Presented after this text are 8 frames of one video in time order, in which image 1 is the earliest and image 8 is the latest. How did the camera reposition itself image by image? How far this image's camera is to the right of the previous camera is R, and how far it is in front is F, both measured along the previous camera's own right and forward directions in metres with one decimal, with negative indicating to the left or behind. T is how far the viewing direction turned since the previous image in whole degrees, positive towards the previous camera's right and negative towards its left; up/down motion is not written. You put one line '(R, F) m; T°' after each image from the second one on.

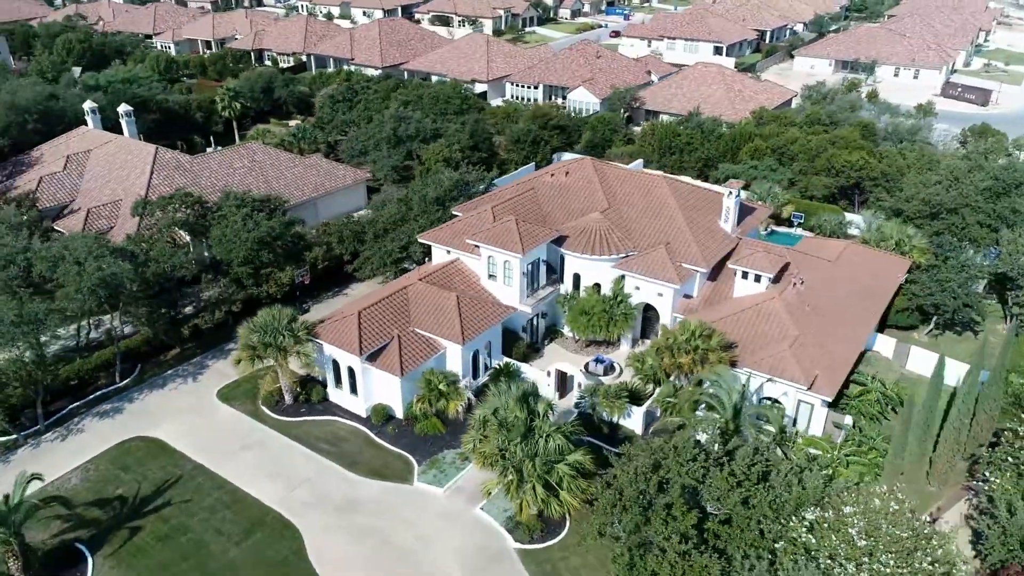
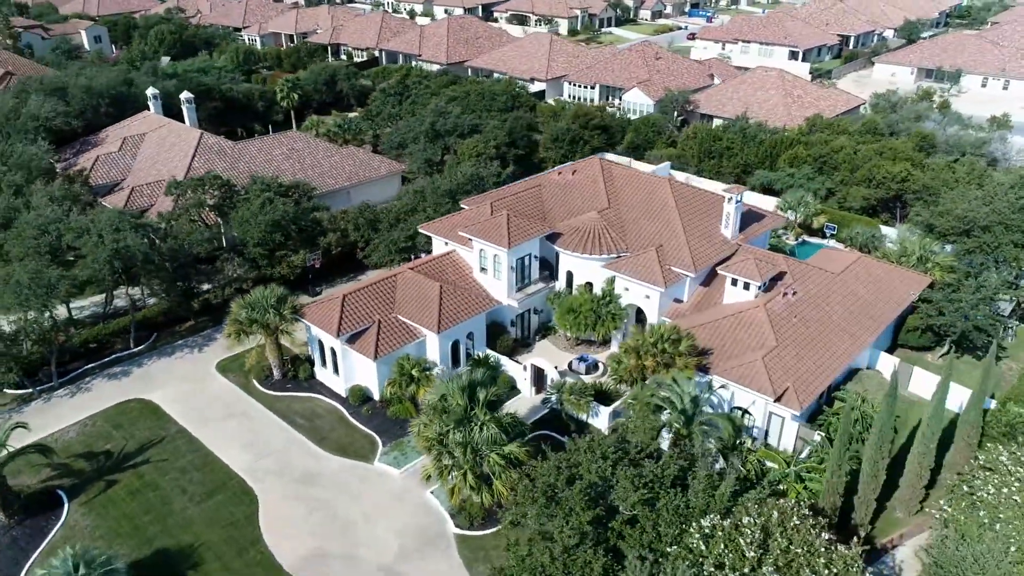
(+4.8, -0.2) m; -7°
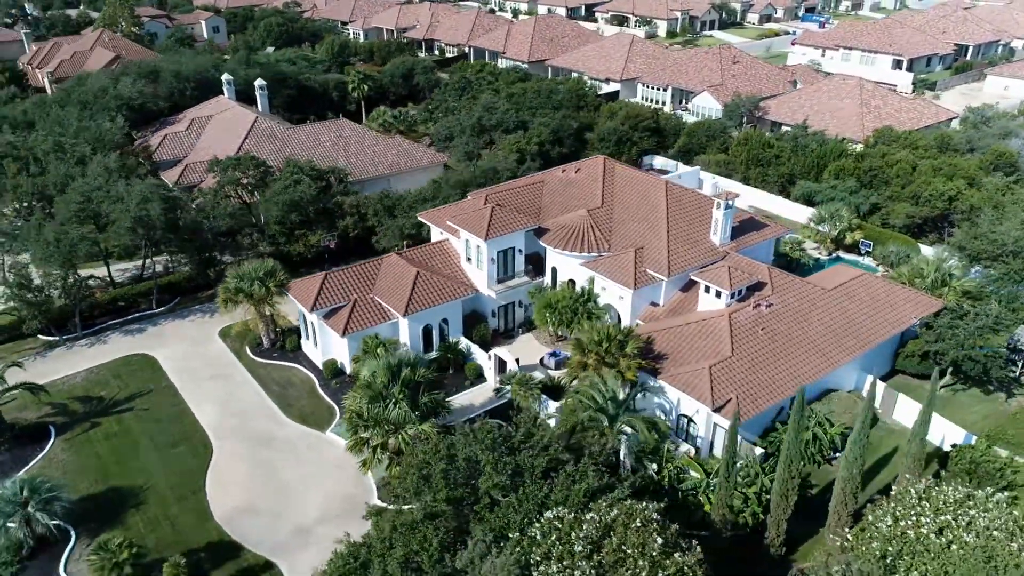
(+6.7, -0.1) m; -9°
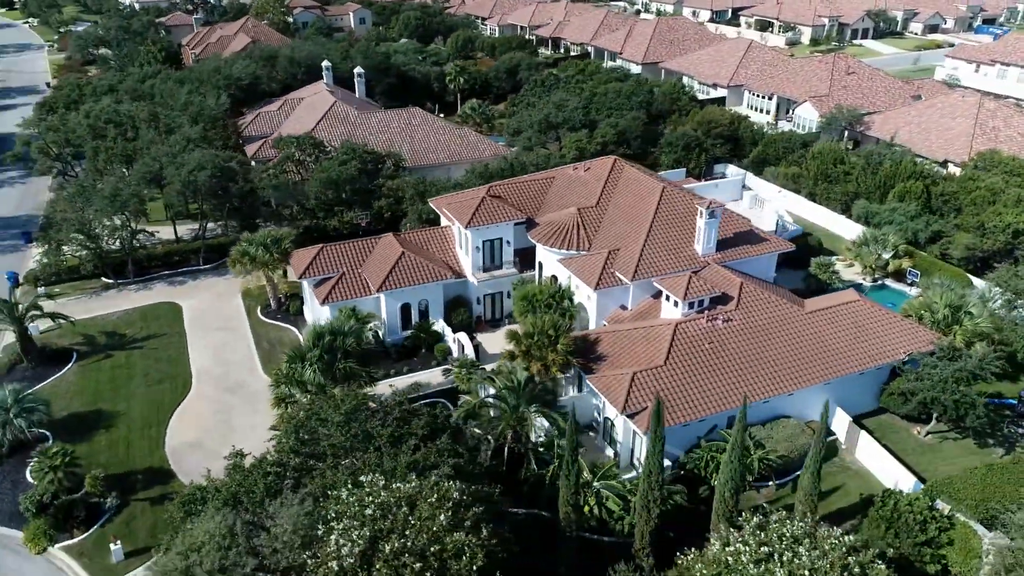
(+8.9, +0.1) m; -12°
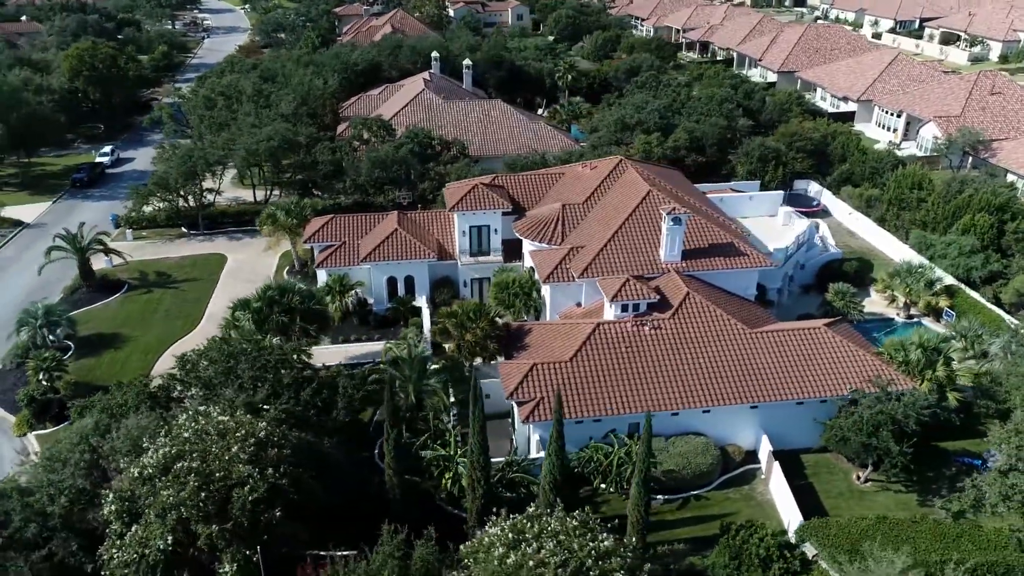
(+10.6, +0.2) m; -14°
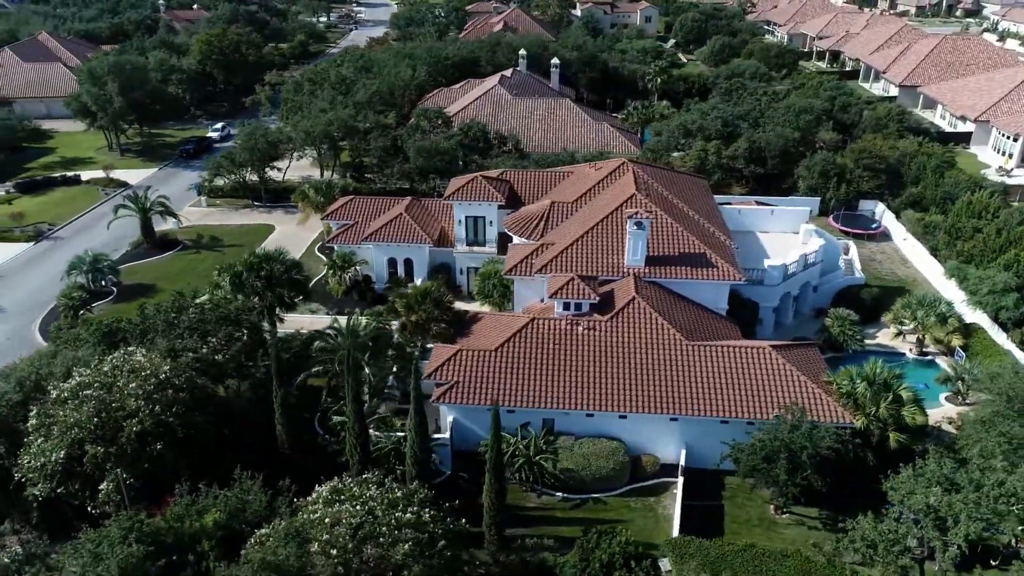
(+8.8, -0.1) m; -11°
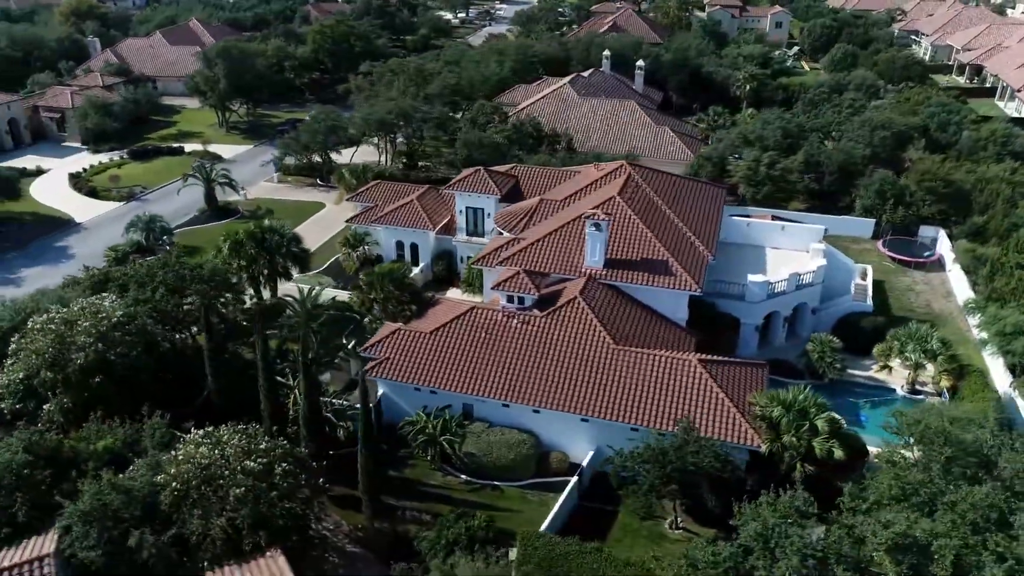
(+8.7, -0.1) m; -11°
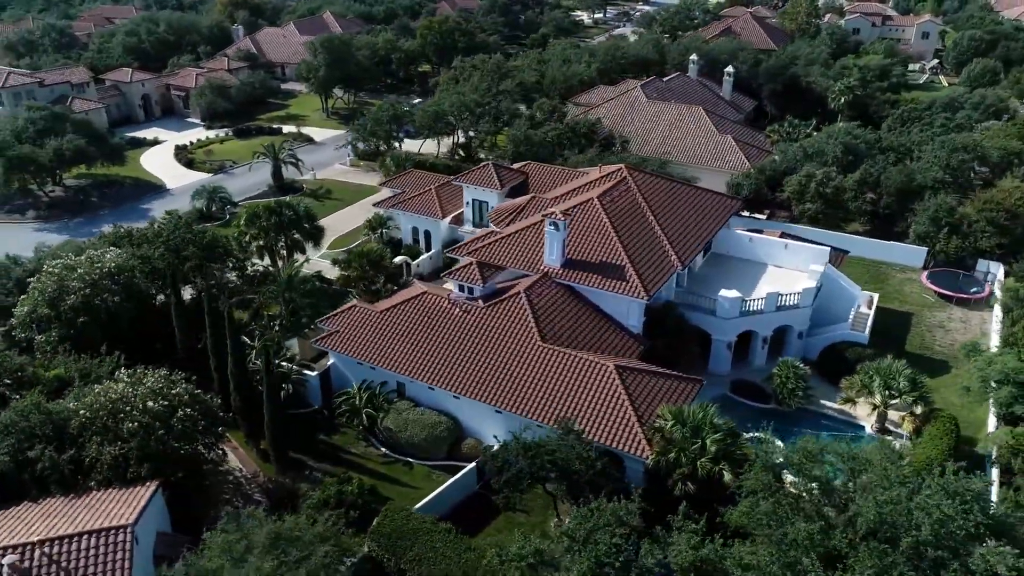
(+8.8, -0.1) m; -11°
